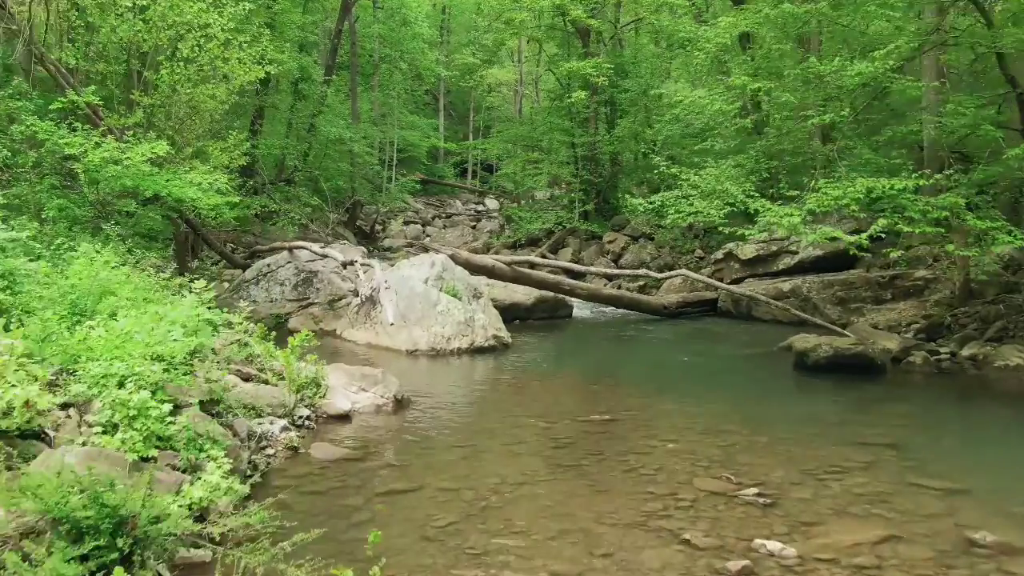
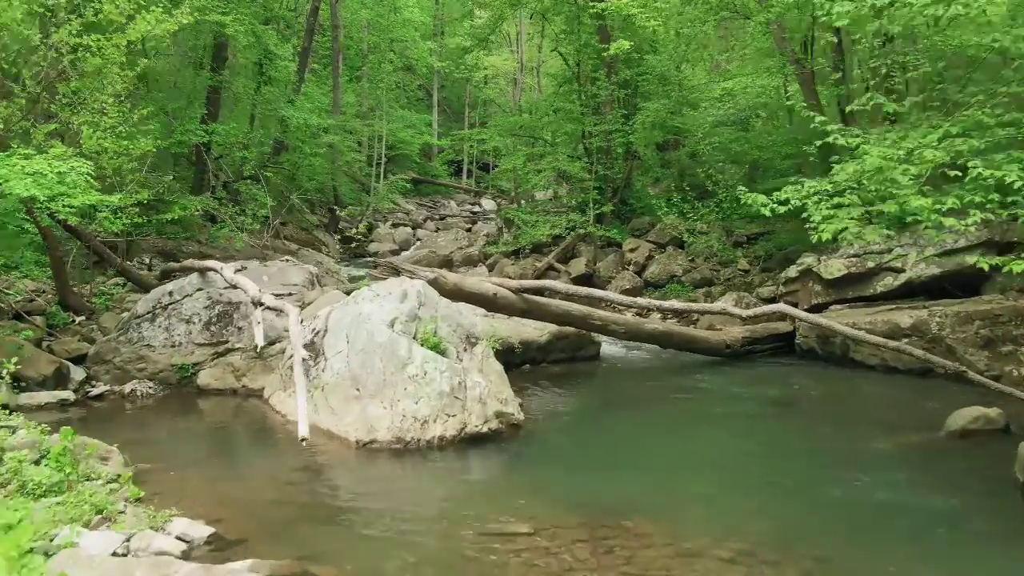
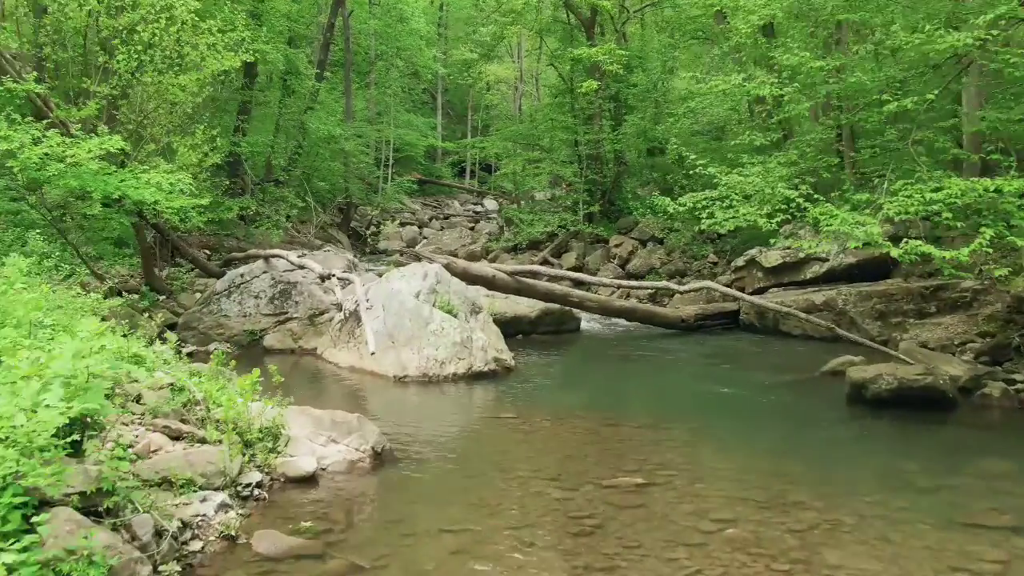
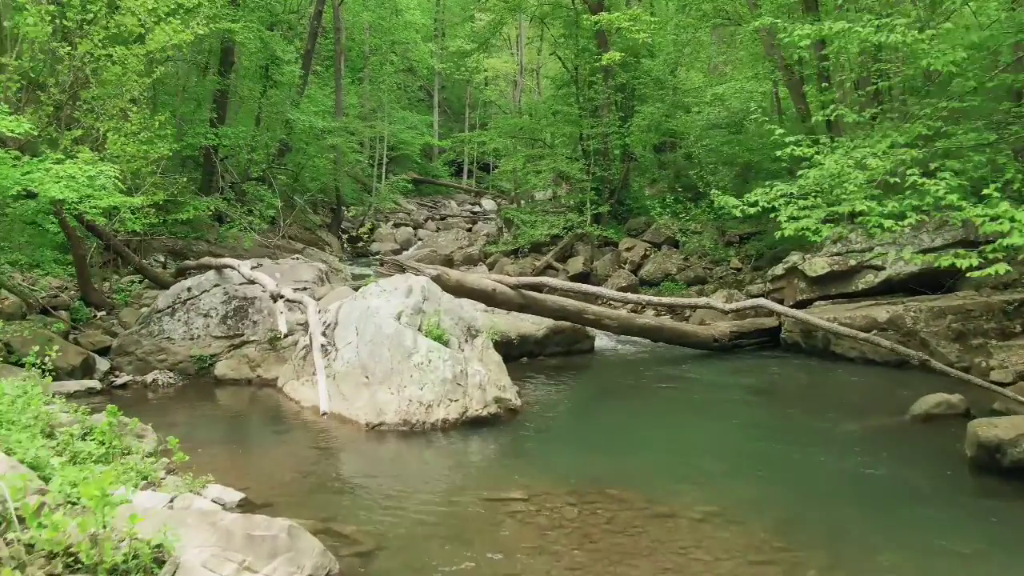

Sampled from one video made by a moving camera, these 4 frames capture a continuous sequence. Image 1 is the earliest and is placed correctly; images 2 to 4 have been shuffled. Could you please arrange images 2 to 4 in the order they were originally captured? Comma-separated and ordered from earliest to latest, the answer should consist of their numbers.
3, 4, 2
